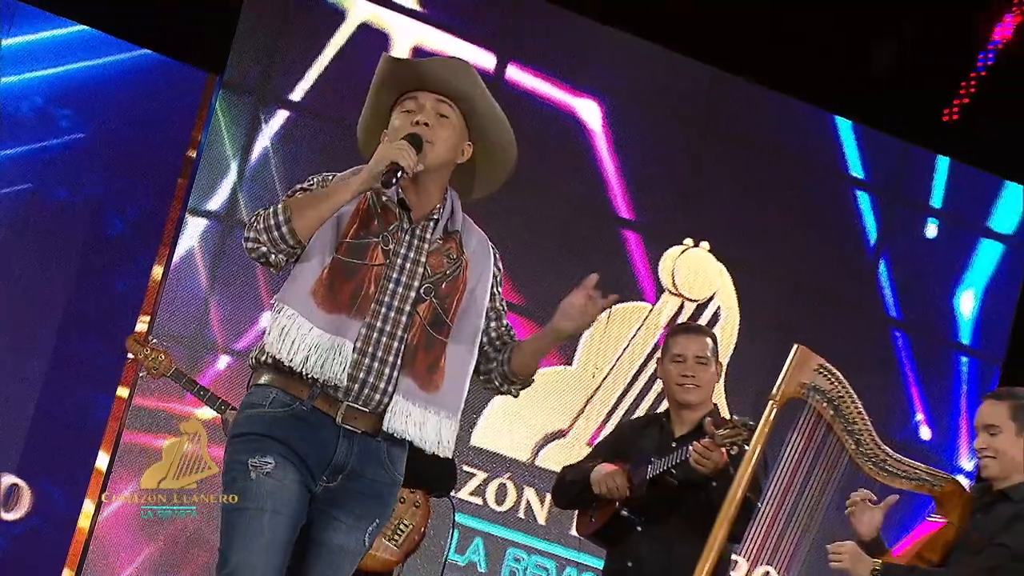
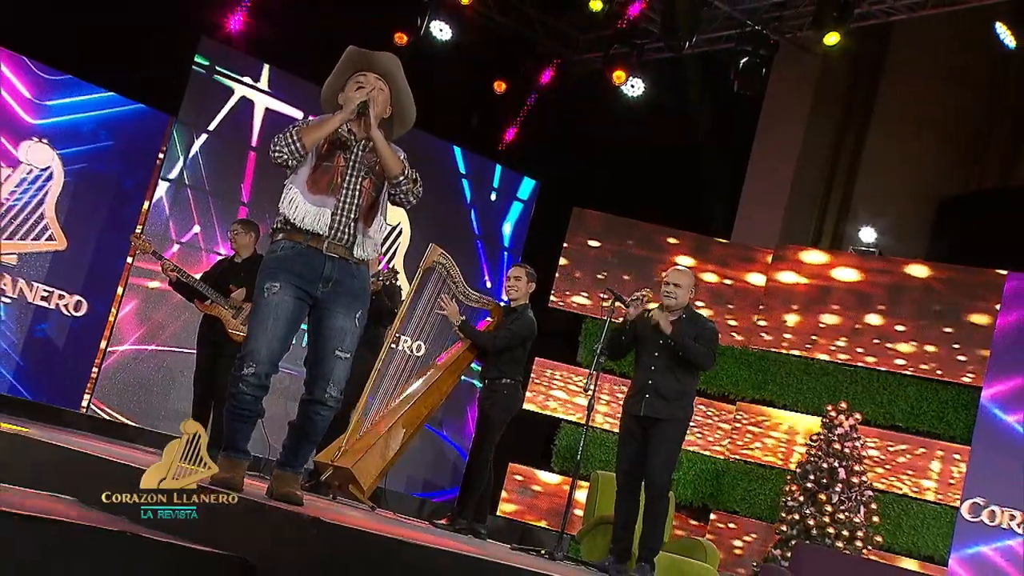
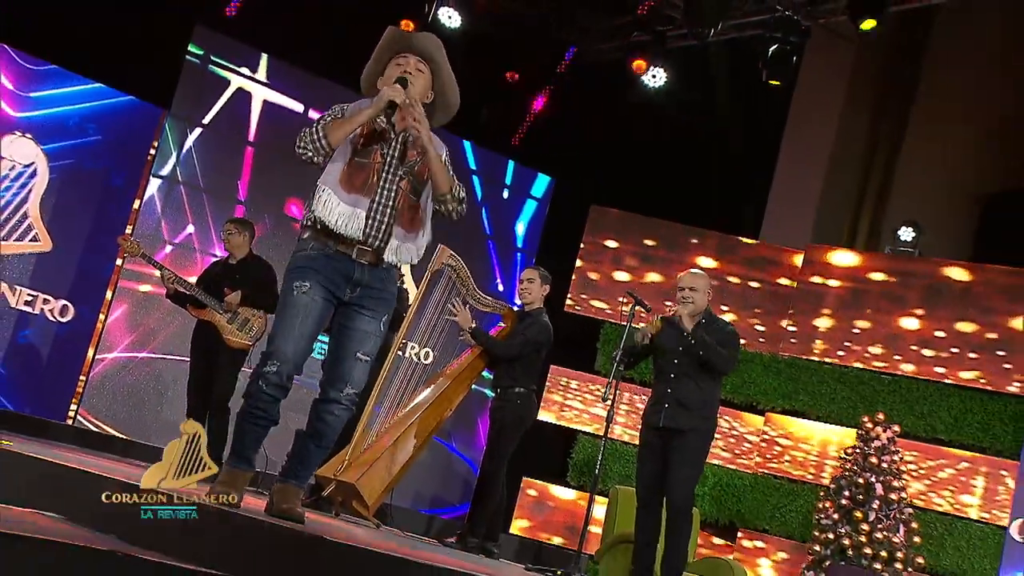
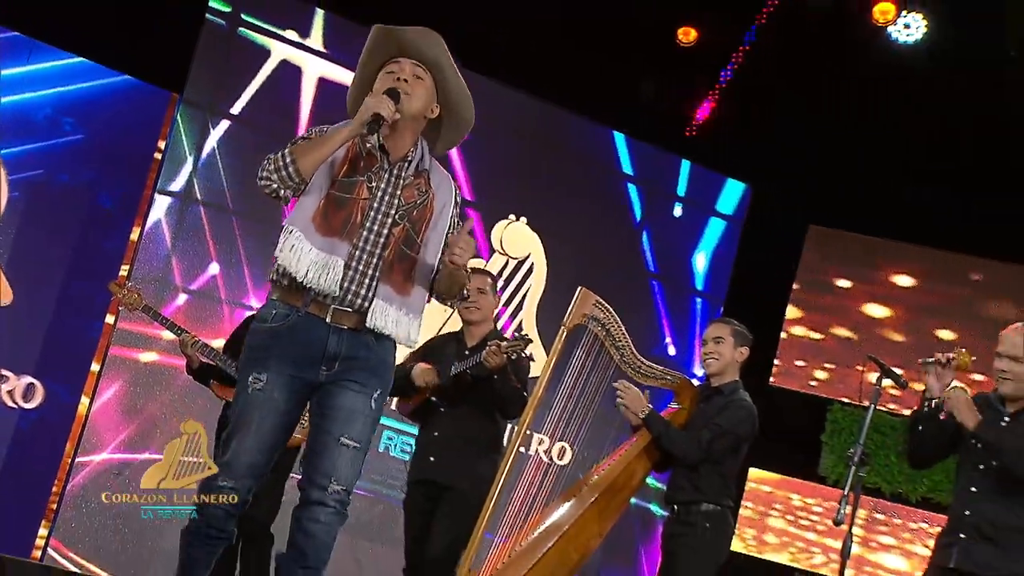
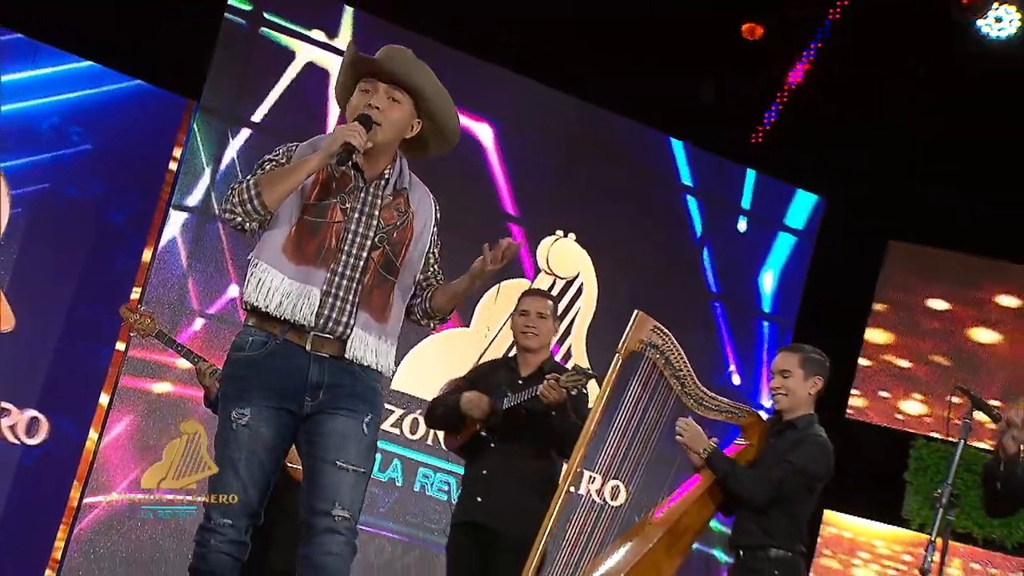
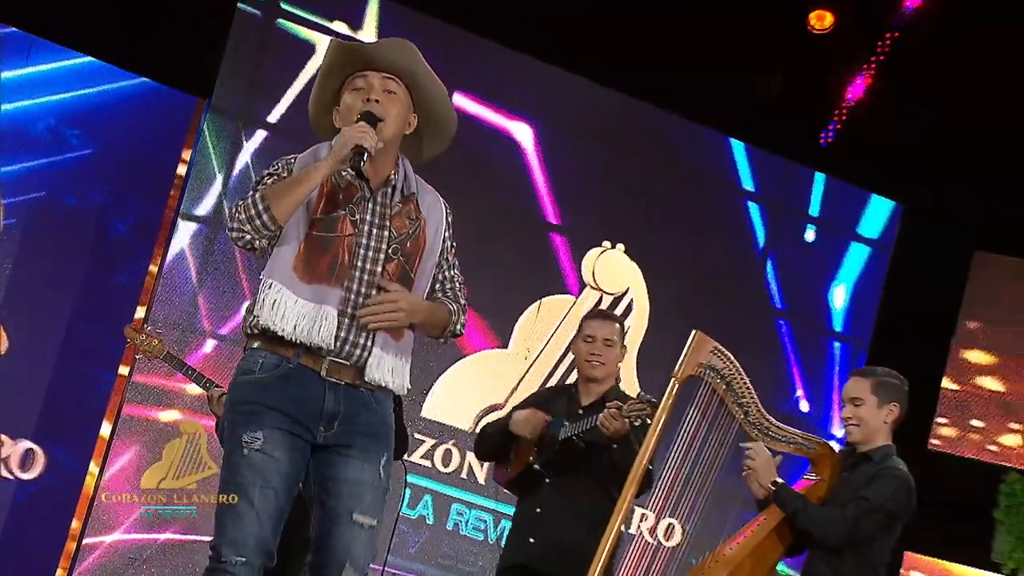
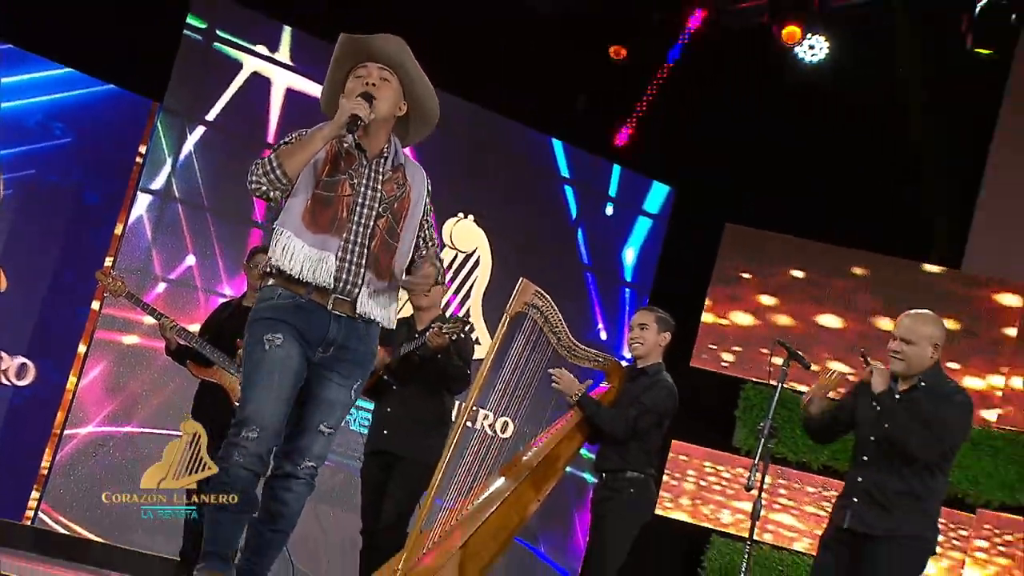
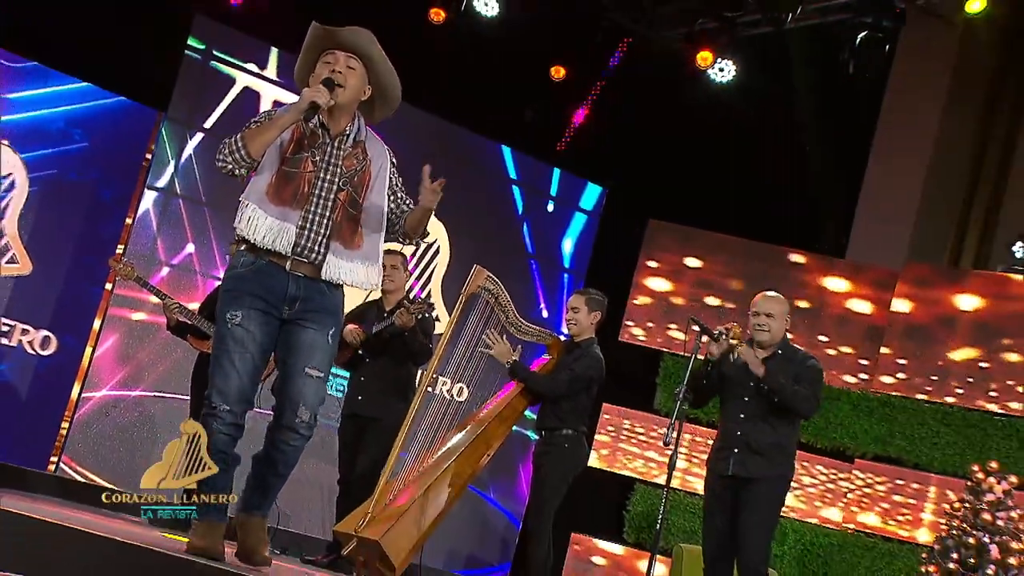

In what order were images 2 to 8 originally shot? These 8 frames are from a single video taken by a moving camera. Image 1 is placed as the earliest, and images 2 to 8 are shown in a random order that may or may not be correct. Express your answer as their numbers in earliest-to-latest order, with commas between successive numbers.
6, 5, 4, 7, 8, 3, 2
